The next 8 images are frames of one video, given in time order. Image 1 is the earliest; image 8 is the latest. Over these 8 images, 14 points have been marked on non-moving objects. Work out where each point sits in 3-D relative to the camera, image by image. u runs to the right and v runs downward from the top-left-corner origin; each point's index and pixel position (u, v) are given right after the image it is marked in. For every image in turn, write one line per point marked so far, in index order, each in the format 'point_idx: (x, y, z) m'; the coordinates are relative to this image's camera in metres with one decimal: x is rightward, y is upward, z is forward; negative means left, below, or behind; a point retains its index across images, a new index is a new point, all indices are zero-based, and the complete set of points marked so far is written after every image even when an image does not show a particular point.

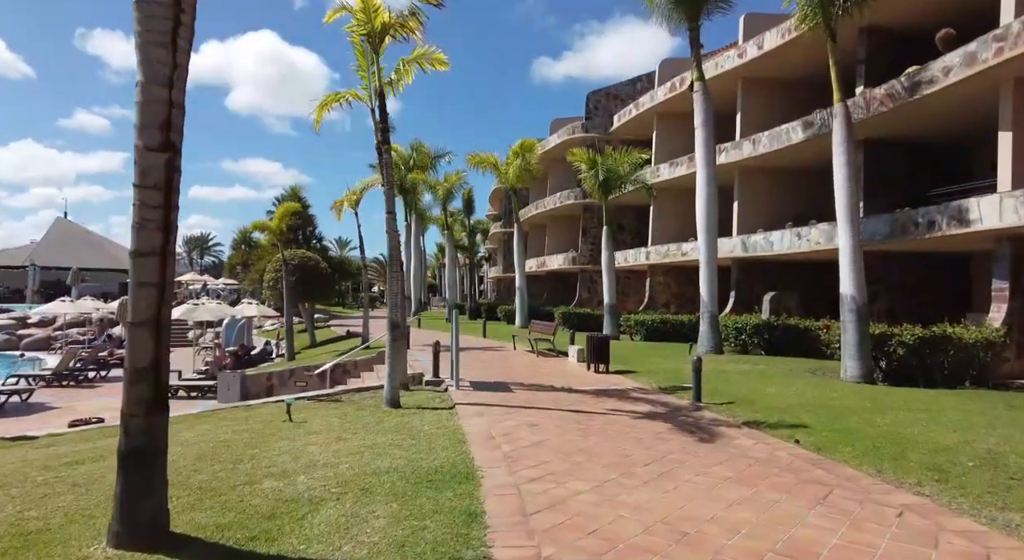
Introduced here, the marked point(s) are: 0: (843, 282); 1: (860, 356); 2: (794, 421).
0: (+6.5, -0.1, +11.7) m
1: (+6.5, -1.4, +11.2) m
2: (+3.7, -1.8, +7.8) m
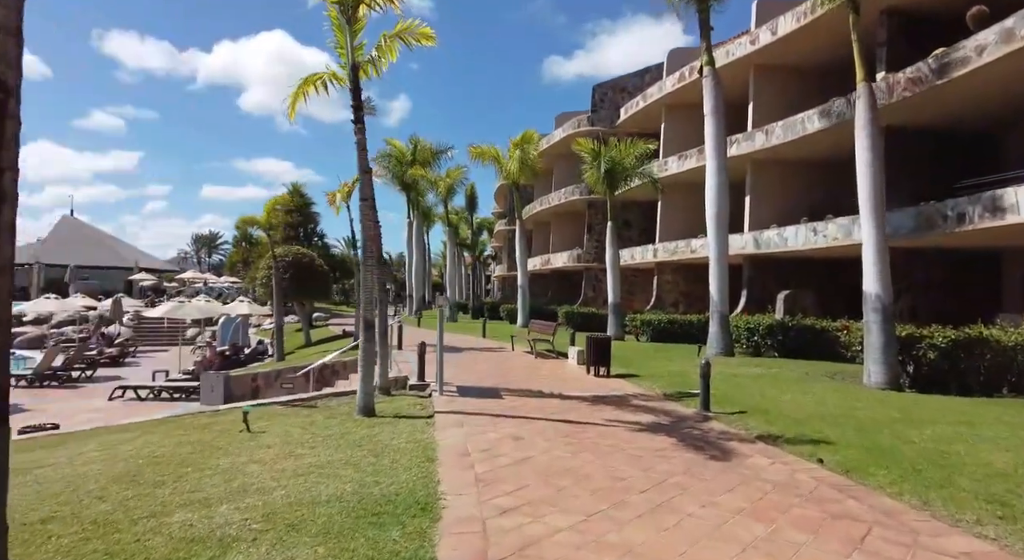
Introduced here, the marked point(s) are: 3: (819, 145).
0: (+6.3, 0.0, +10.6) m
1: (+6.4, -1.4, +10.1) m
2: (+3.5, -1.8, +6.8) m
3: (+9.9, +4.3, +19.3) m
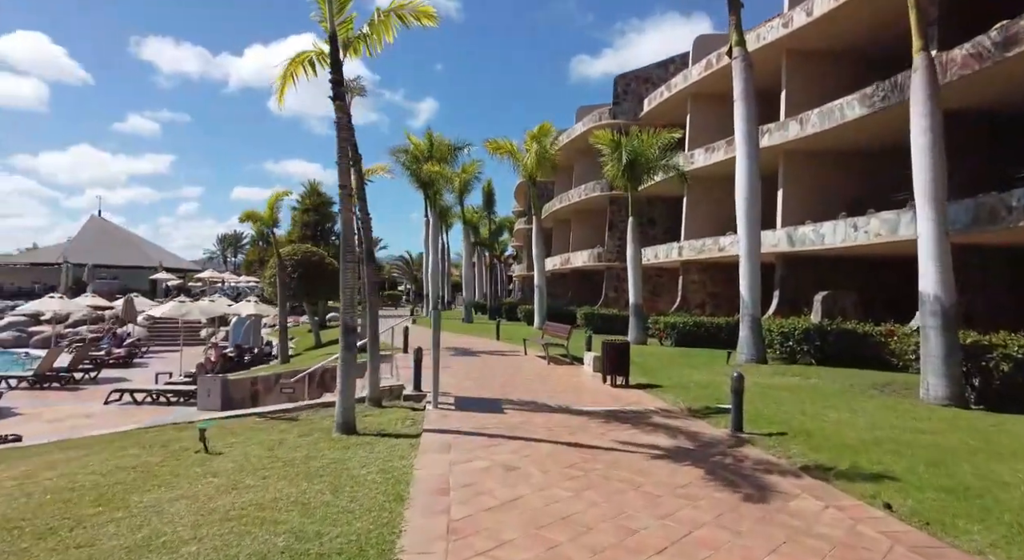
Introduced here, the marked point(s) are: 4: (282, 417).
0: (+6.4, 0.0, +9.3) m
1: (+6.4, -1.4, +8.8) m
2: (+3.4, -1.8, +5.6) m
3: (+10.4, +4.3, +17.8) m
4: (-3.5, -2.1, +9.0) m
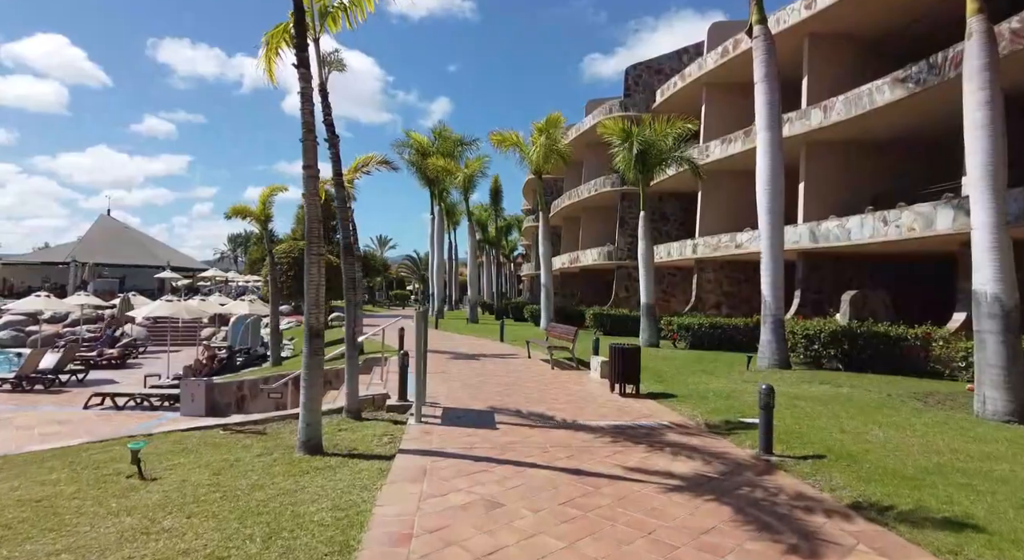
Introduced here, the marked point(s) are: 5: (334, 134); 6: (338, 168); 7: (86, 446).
0: (+6.3, +0.1, +8.1) m
1: (+6.3, -1.3, +7.6) m
2: (+3.3, -1.7, +4.5) m
3: (+10.5, +4.4, +16.5) m
4: (-3.6, -2.0, +8.1) m
5: (-2.5, +2.1, +8.4) m
6: (-2.4, +1.6, +8.4) m
7: (-5.3, -2.1, +7.5) m
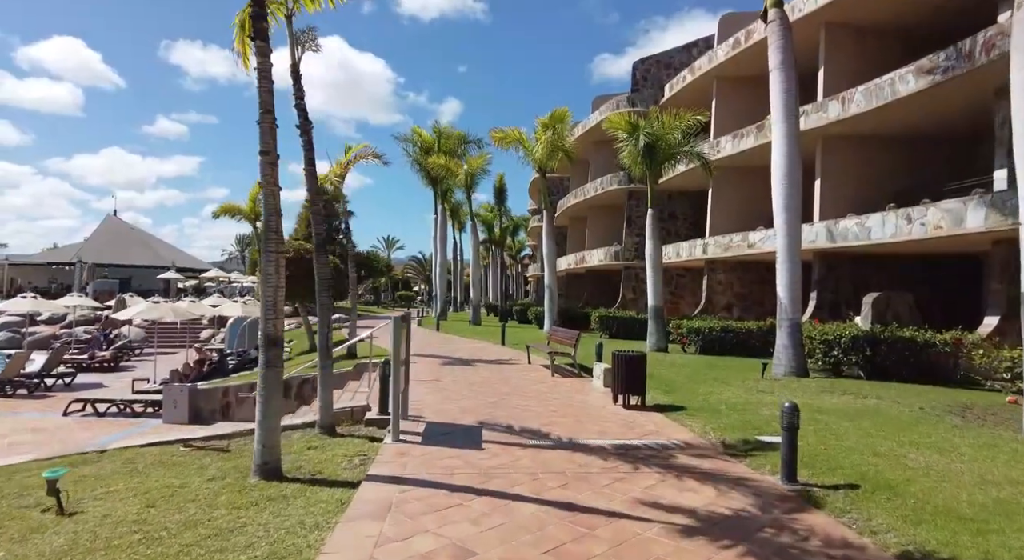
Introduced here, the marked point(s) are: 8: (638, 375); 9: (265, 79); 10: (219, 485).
0: (+6.2, 0.0, +7.2) m
1: (+6.2, -1.3, +6.7) m
2: (+3.1, -1.7, +3.6) m
3: (+10.5, +4.3, +15.6) m
4: (-3.7, -2.0, +7.3) m
5: (-2.6, +2.0, +7.6) m
6: (-2.6, +1.6, +7.6) m
7: (-5.5, -2.1, +6.8) m
8: (+1.9, -1.4, +9.0) m
9: (-2.4, +2.0, +5.8) m
10: (-2.7, -1.9, +5.5) m
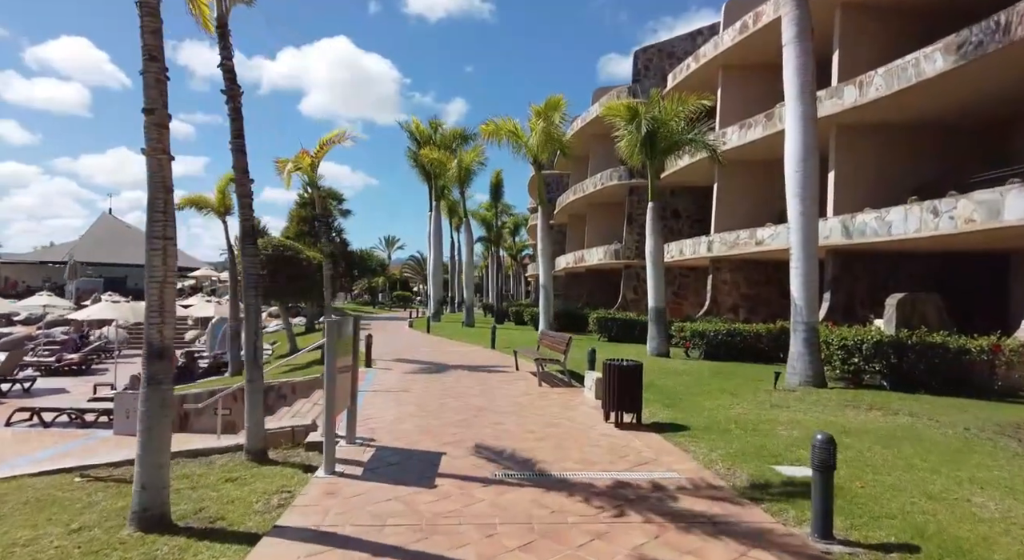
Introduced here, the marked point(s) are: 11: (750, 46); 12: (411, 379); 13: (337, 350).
0: (+5.9, +0.1, +5.9) m
1: (+5.9, -1.3, +5.4) m
2: (+2.7, -1.7, +2.3) m
3: (+10.2, +4.3, +14.3) m
4: (-4.0, -2.0, +6.0) m
5: (-3.0, +2.1, +6.3) m
6: (-2.9, +1.6, +6.3) m
7: (-5.8, -2.0, +5.5) m
8: (+1.6, -1.4, +7.7) m
9: (-2.7, +2.0, +4.6) m
10: (-3.1, -1.8, +4.3) m
11: (+7.9, +7.8, +19.5) m
12: (-1.9, -1.9, +11.6) m
13: (-1.7, -0.7, +5.8) m
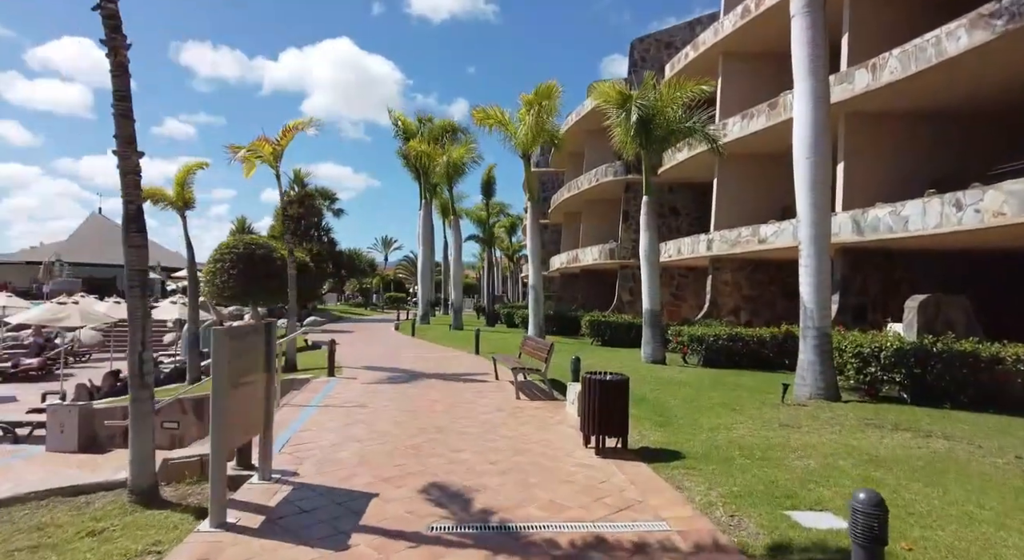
0: (+5.5, +0.1, +4.7) m
1: (+5.4, -1.3, +4.2) m
2: (+2.3, -1.7, +1.1) m
3: (+9.8, +4.3, +13.0) m
4: (-4.4, -2.0, +4.8) m
5: (-3.4, +2.1, +5.1) m
6: (-3.3, +1.6, +5.1) m
7: (-6.2, -2.0, +4.3) m
8: (+1.1, -1.4, +6.5) m
9: (-3.1, +2.0, +3.3) m
10: (-3.5, -1.8, +3.0) m
11: (+7.5, +7.7, +18.3) m
12: (-2.4, -1.9, +10.3) m
13: (-2.1, -0.7, +4.6) m
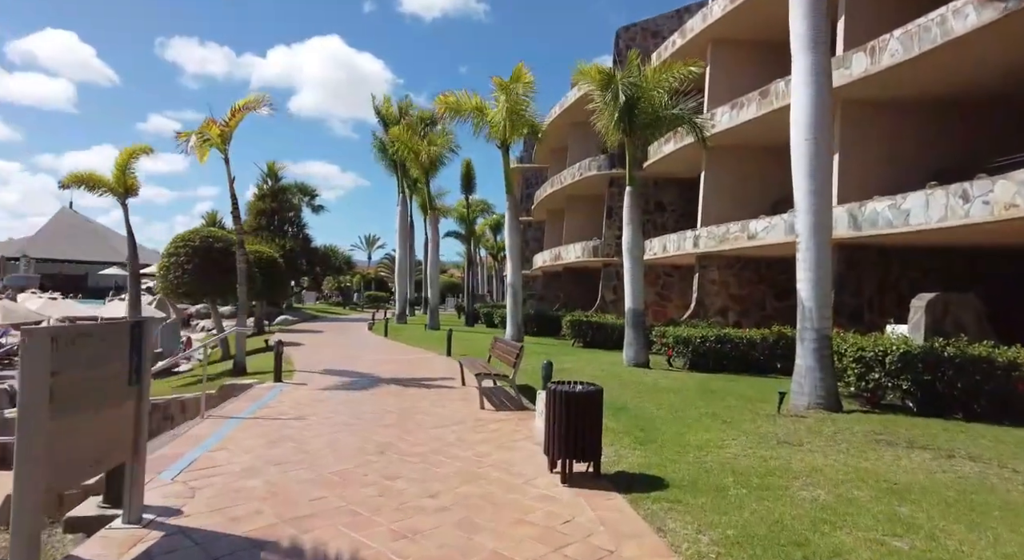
0: (+5.1, +0.1, +3.7) m
1: (+5.0, -1.2, +3.2) m
2: (+2.0, -1.6, 0.0) m
3: (+9.2, +4.4, +12.1) m
4: (-4.9, -1.8, +3.6) m
5: (-3.8, +2.2, +3.9) m
6: (-3.7, +1.7, +3.9) m
7: (-6.6, -1.9, +3.0) m
8: (+0.7, -1.3, +5.4) m
9: (-3.5, +2.1, +2.1) m
10: (-3.9, -1.7, +1.8) m
11: (+6.8, +7.8, +17.4) m
12: (-2.9, -1.8, +9.2) m
13: (-2.5, -0.6, +3.4) m
